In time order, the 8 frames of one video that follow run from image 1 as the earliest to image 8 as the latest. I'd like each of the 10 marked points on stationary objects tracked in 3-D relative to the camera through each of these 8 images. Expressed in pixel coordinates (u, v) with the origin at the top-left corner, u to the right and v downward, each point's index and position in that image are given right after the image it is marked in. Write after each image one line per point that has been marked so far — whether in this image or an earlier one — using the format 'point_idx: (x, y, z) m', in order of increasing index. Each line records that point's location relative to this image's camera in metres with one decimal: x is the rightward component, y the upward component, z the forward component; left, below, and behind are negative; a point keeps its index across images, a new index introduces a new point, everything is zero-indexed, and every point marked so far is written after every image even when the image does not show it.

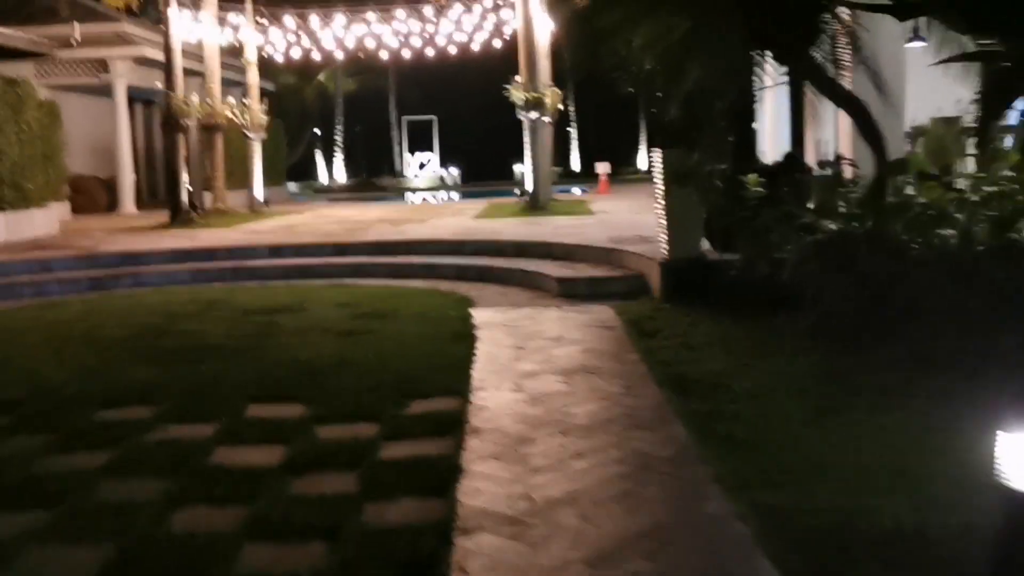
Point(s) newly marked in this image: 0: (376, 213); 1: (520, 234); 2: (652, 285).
0: (-2.7, +1.5, +18.3) m
1: (+0.1, +0.7, +12.4) m
2: (+1.4, 0.0, +9.0) m
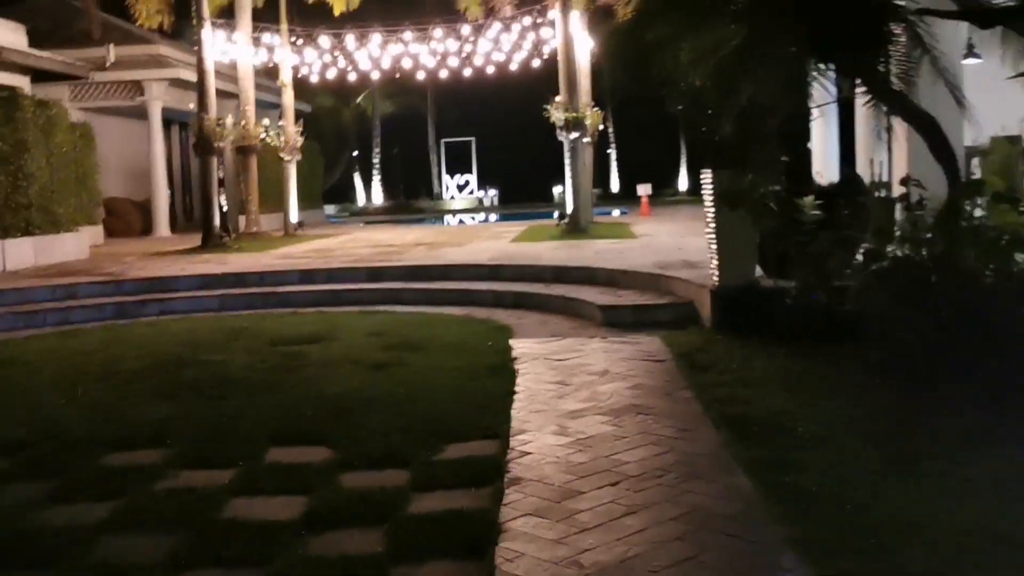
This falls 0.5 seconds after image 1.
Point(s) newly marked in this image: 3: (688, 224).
0: (-1.9, +1.0, +17.9) m
1: (+0.6, +0.4, +11.9) m
2: (+1.7, -0.2, +8.5) m
3: (+3.6, +1.3, +18.7) m
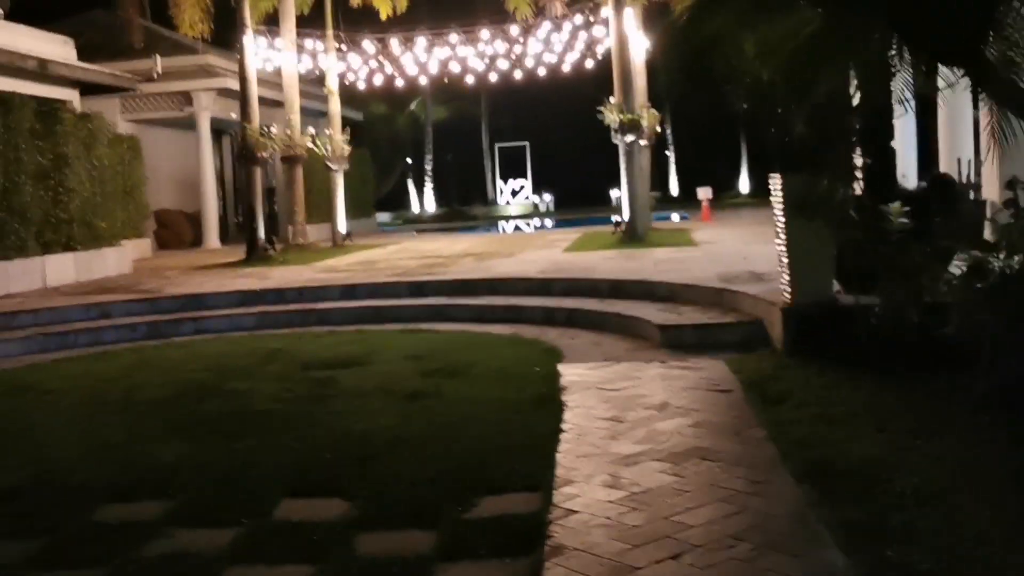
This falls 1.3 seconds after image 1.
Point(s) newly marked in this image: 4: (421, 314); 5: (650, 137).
0: (-0.9, +0.8, +17.3) m
1: (+1.2, +0.2, +11.2) m
2: (+2.2, -0.4, +7.7) m
3: (+4.6, +1.1, +17.7) m
4: (-1.1, -0.3, +10.4) m
5: (+2.3, +2.5, +15.3) m
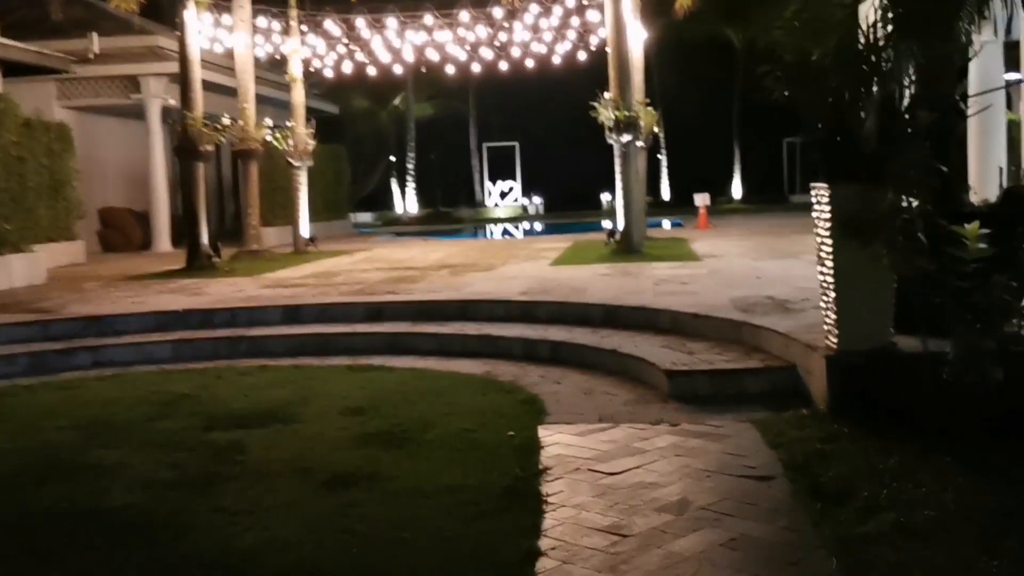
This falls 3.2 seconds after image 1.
0: (-1.2, +0.6, +15.6) m
1: (+1.0, 0.0, +9.5) m
2: (+1.9, -0.6, +6.0) m
3: (+4.3, +0.8, +16.1) m
4: (-1.3, -0.5, +8.7) m
5: (+2.0, +2.2, +13.7) m
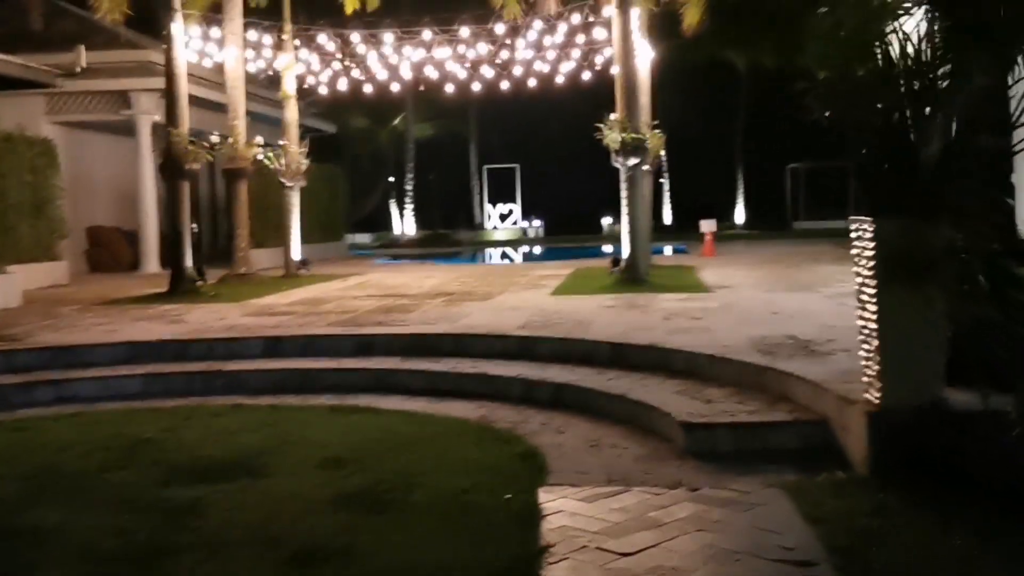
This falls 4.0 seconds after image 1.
0: (-1.2, +0.1, +15.0) m
1: (+1.0, -0.4, +8.8) m
2: (+1.9, -0.9, +5.3) m
3: (+4.3, +0.3, +15.4) m
4: (-1.3, -0.8, +8.0) m
5: (+2.0, +1.8, +13.0) m
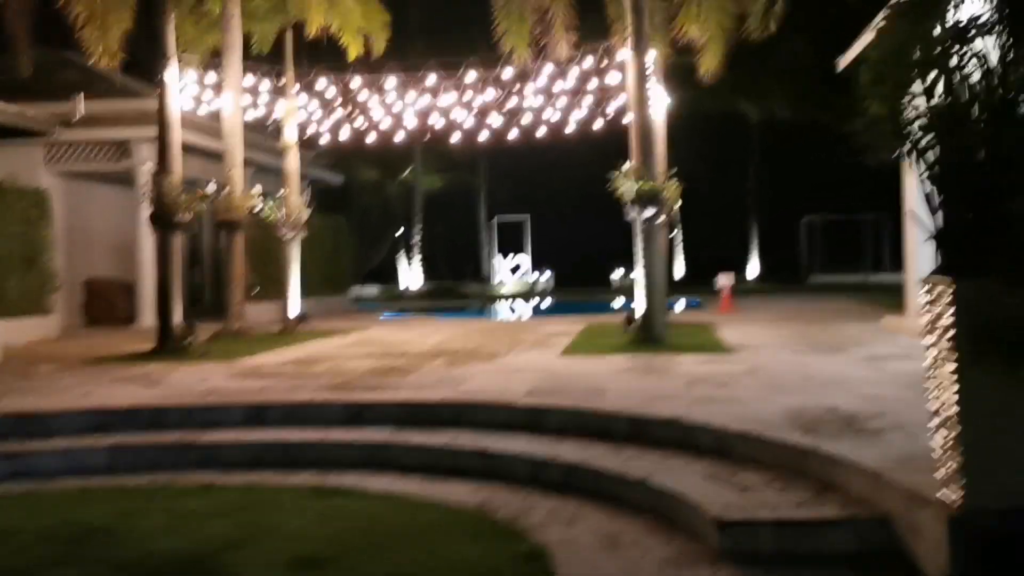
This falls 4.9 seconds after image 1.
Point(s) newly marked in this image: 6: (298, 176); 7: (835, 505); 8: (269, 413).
0: (-1.1, -0.8, +14.2) m
1: (+1.0, -0.9, +8.0) m
2: (+1.9, -1.3, +4.4) m
3: (+4.4, -0.7, +14.6) m
4: (-1.3, -1.3, +7.1) m
5: (+2.1, +1.0, +12.3) m
6: (-3.4, +1.7, +14.4) m
7: (+1.7, -1.2, +4.9) m
8: (-2.1, -1.1, +7.9) m
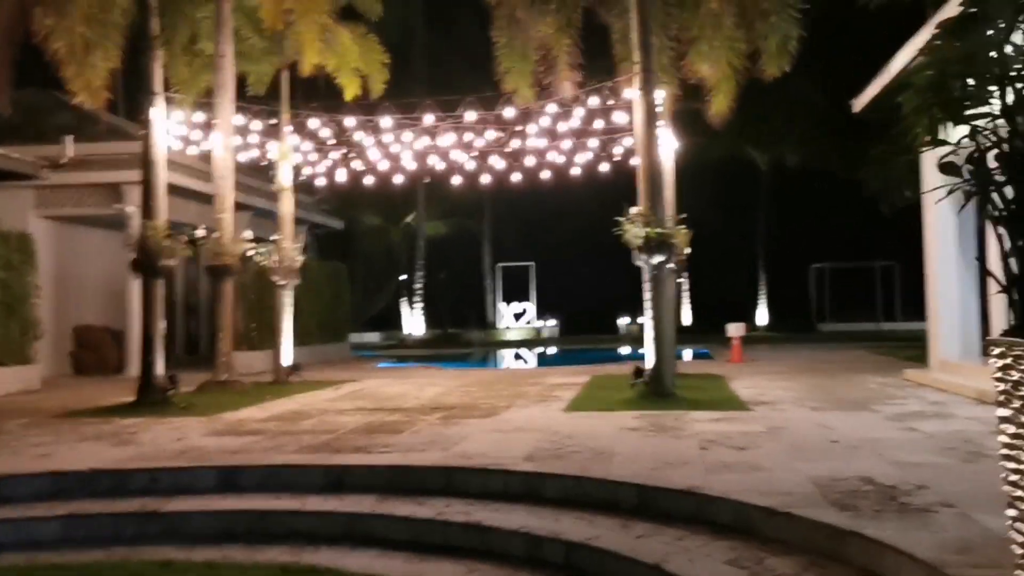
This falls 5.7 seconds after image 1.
0: (-1.1, -1.5, +13.5) m
1: (+1.0, -1.3, +7.2) m
2: (+1.9, -1.5, +3.7) m
3: (+4.5, -1.4, +13.9) m
4: (-1.3, -1.7, +6.4) m
5: (+2.2, +0.4, +11.7) m
6: (-3.3, +1.0, +13.9) m
7: (+1.7, -1.4, +4.2) m
8: (-2.1, -1.5, +7.2) m
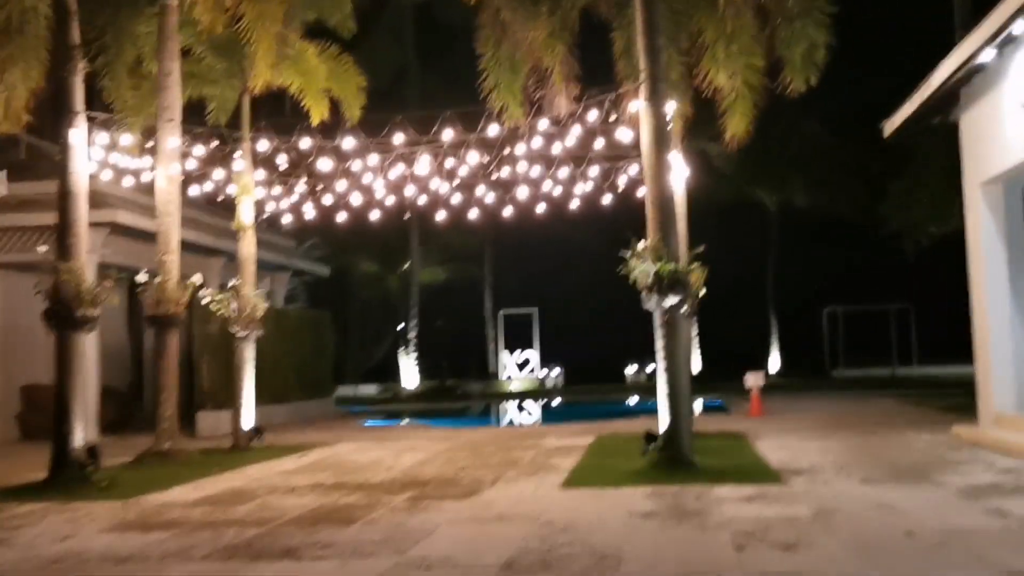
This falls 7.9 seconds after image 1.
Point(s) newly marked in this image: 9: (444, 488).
0: (-1.2, -2.1, +11.6) m
1: (+0.9, -1.6, +5.4) m
2: (+1.7, -1.6, +1.8) m
3: (+4.3, -2.0, +12.0) m
4: (-1.5, -2.0, +4.5) m
5: (+2.0, -0.2, +9.9) m
6: (-3.5, +0.3, +12.1) m
7: (+1.5, -1.6, +2.3) m
8: (-2.3, -1.8, +5.4) m
9: (-0.7, -1.9, +8.8) m
